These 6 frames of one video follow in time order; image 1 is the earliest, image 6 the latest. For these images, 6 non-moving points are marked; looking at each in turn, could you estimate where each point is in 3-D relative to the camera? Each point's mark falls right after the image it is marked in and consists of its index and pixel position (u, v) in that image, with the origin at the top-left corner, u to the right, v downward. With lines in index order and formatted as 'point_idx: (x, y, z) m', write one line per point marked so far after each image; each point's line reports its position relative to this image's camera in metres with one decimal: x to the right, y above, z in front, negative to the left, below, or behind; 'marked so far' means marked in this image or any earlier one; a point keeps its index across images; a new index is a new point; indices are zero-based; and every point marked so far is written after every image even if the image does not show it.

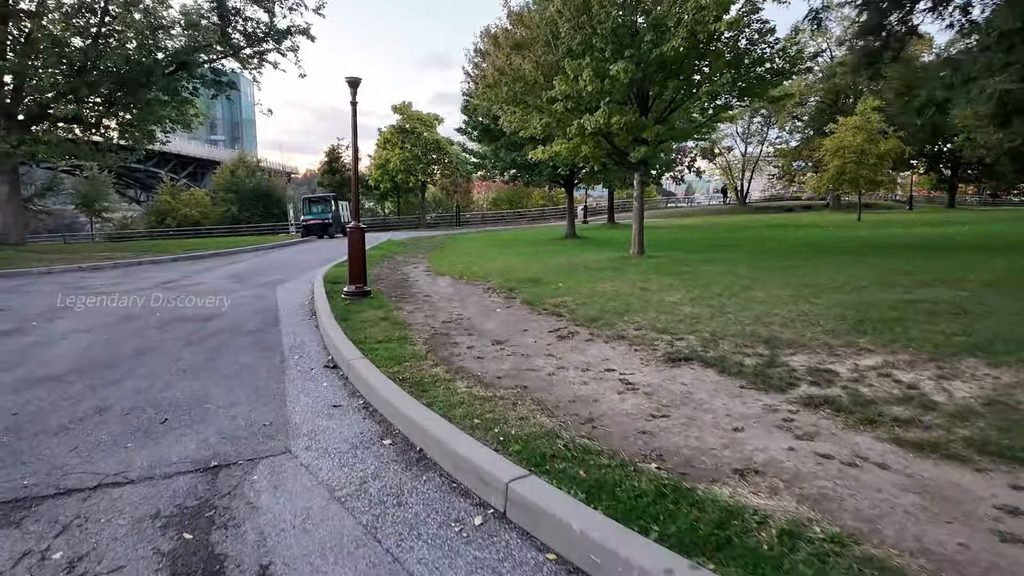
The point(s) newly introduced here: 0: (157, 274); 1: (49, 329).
0: (-9.7, +0.4, +16.2) m
1: (-6.8, -0.6, +8.6) m
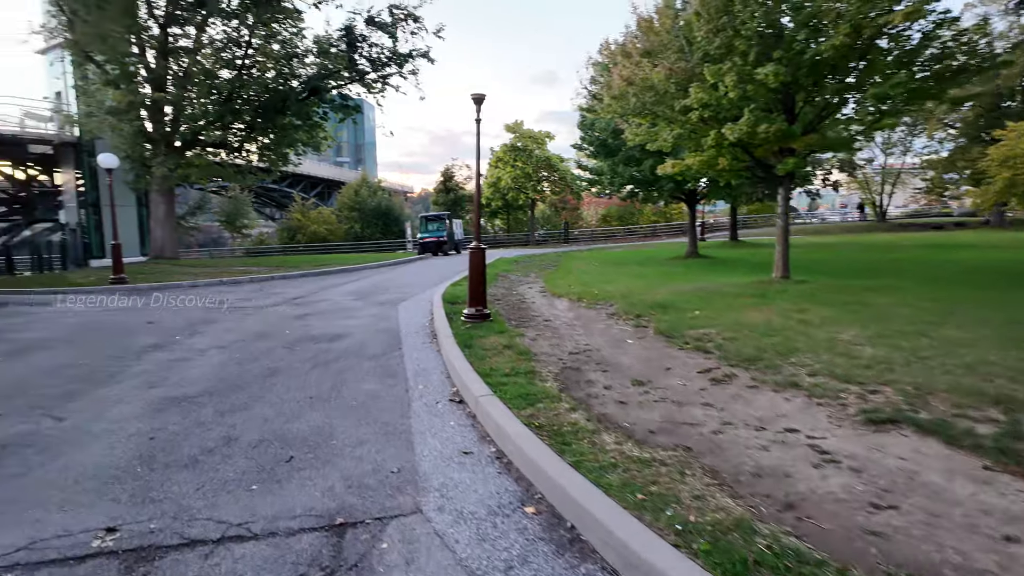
0: (-6.4, 0.0, +17.0) m
1: (-4.9, -0.8, +9.0) m
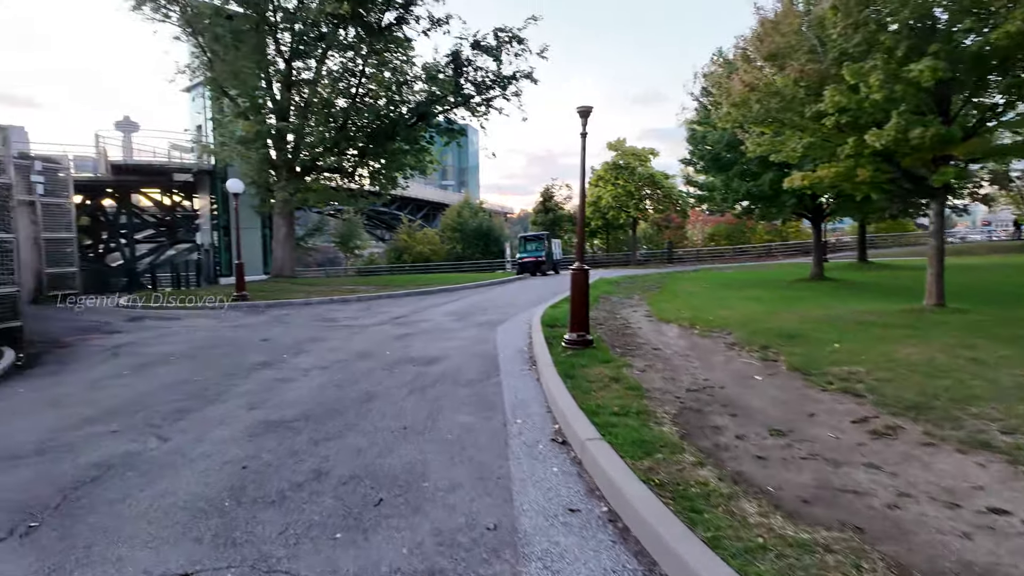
0: (-3.5, -0.6, +17.2) m
1: (-3.3, -1.1, +9.1) m
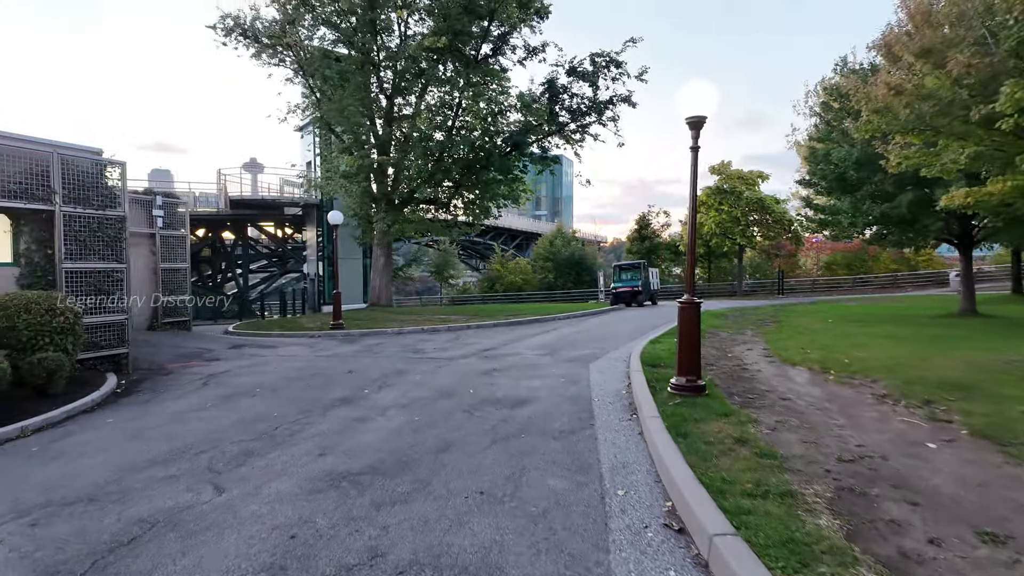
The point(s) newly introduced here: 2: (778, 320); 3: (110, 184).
0: (-0.9, -1.5, +16.6) m
1: (-2.0, -1.6, +8.5) m
2: (+8.5, -1.0, +18.9) m
3: (-8.0, +2.1, +11.8) m
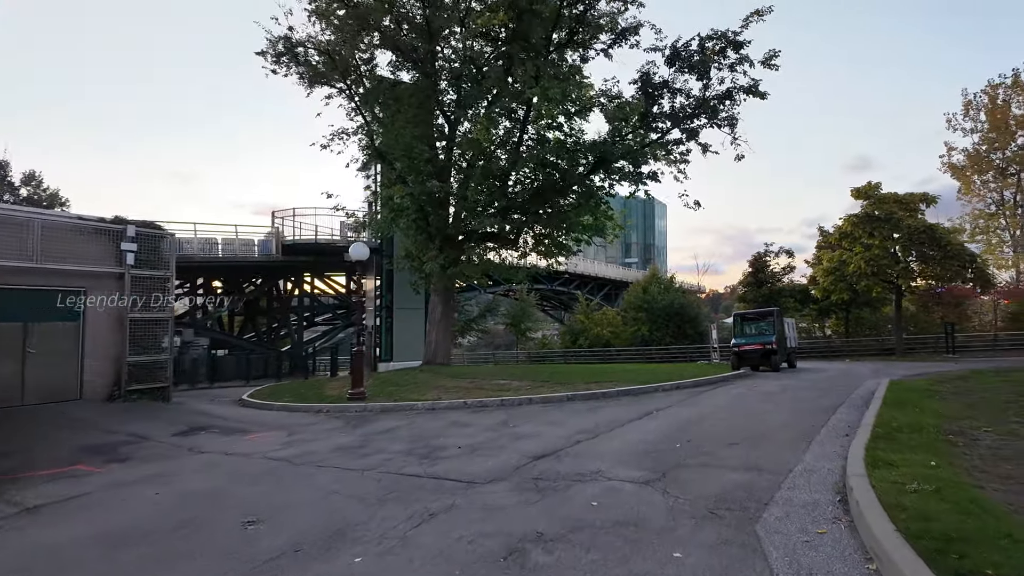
0: (+0.6, -2.5, +10.6) m
1: (-1.8, -2.0, +2.8) m
2: (+10.2, -2.2, +11.5) m
3: (-7.2, +1.3, +7.2) m
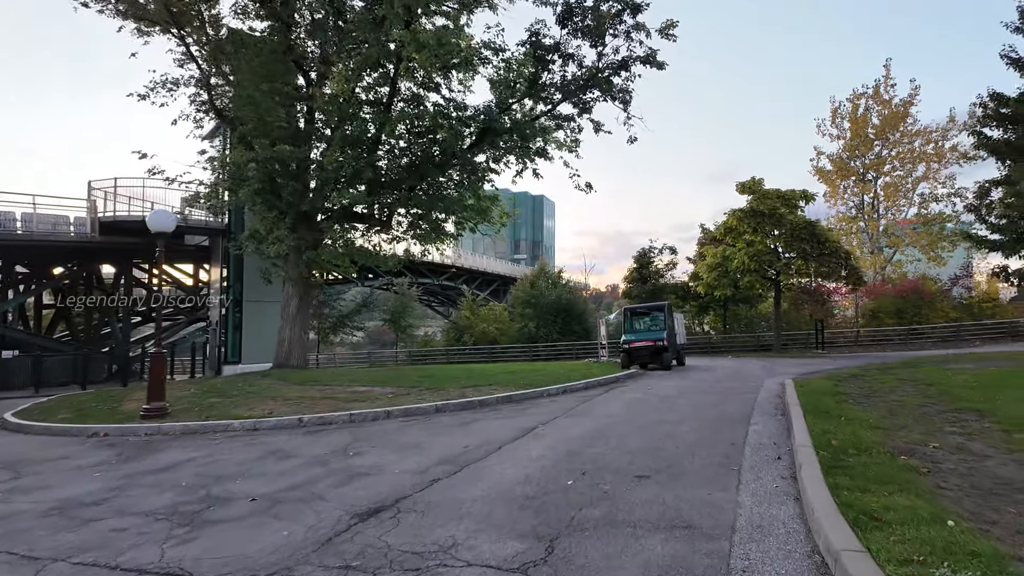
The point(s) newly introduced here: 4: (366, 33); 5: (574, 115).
0: (-1.6, -2.2, +7.8) m
1: (-2.4, -1.7, -0.3) m
2: (+7.7, -2.0, +10.5) m
3: (-8.6, +1.7, +3.1) m
4: (-4.3, +7.4, +17.1) m
5: (+1.7, +4.7, +16.5) m
